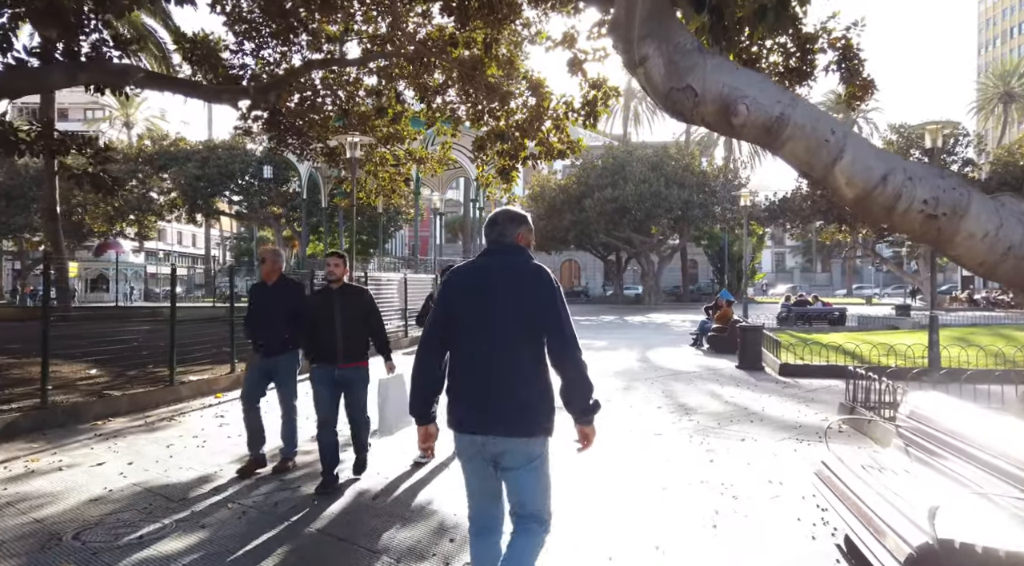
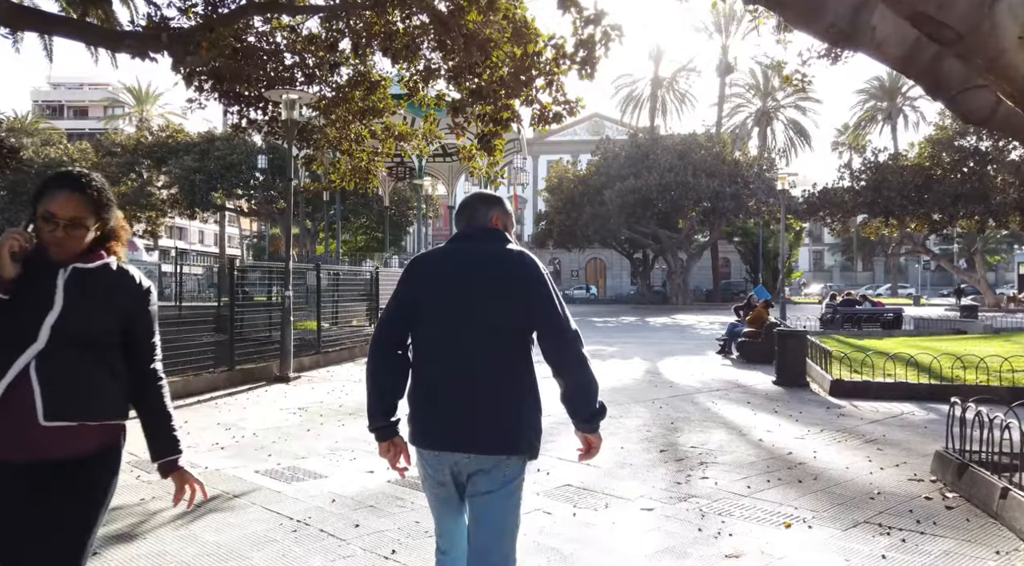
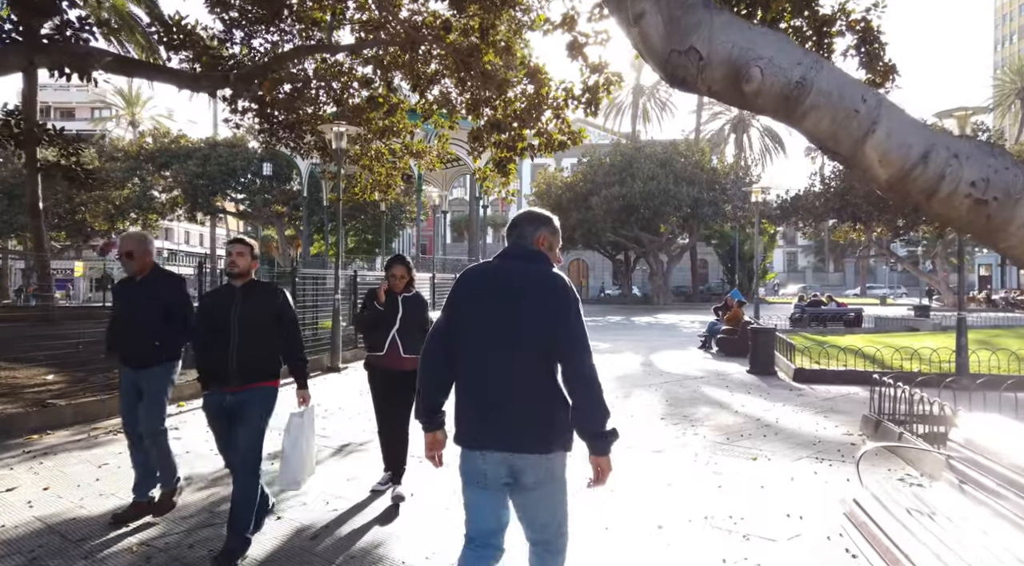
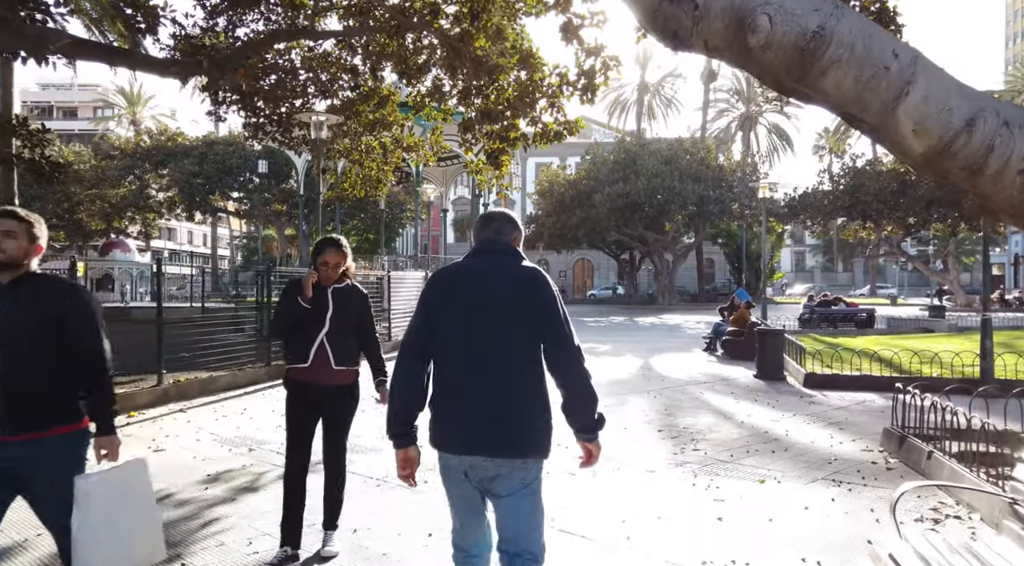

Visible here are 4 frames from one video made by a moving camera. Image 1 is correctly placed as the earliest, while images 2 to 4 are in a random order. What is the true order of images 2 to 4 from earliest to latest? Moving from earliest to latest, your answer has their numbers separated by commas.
3, 4, 2
